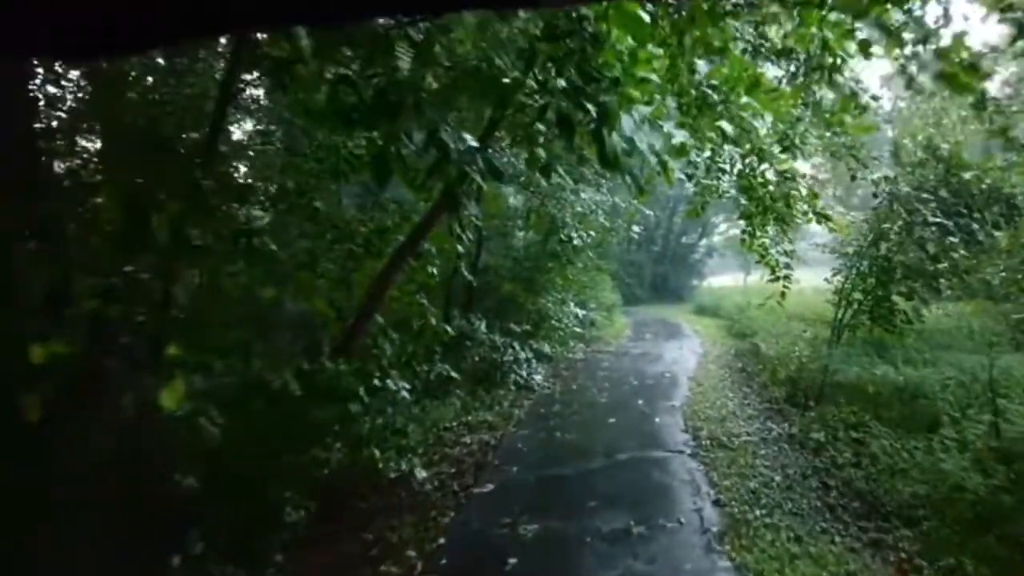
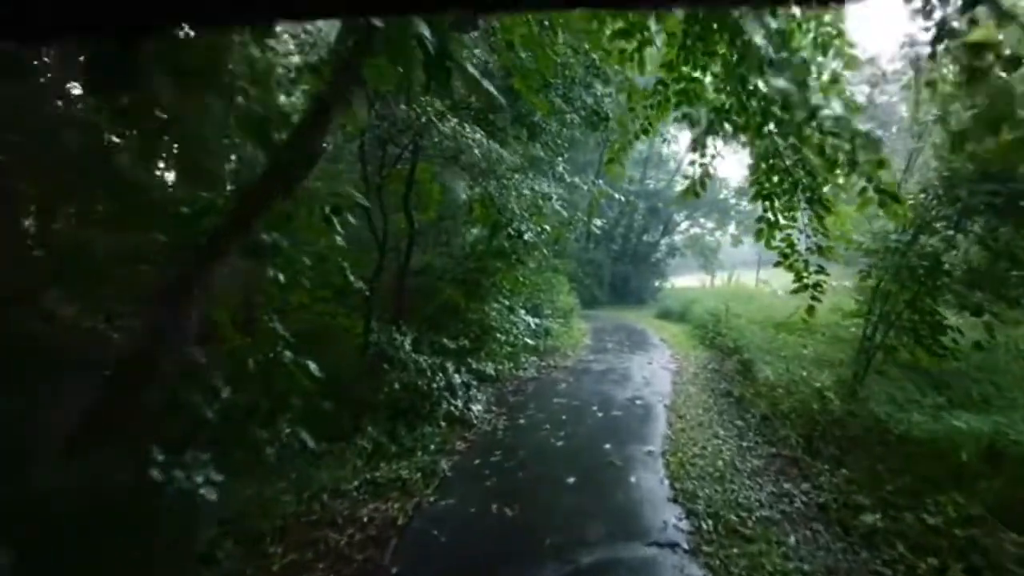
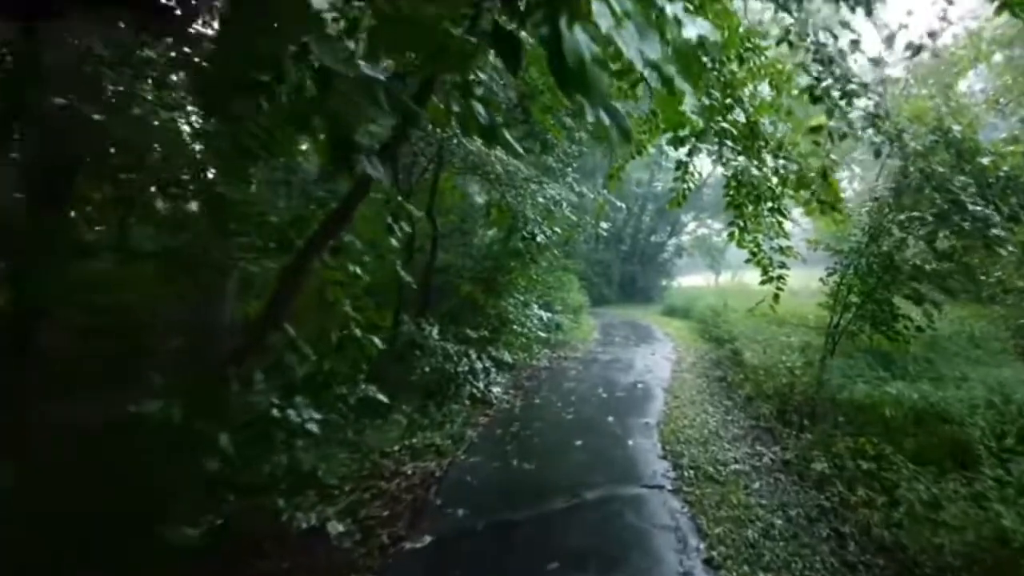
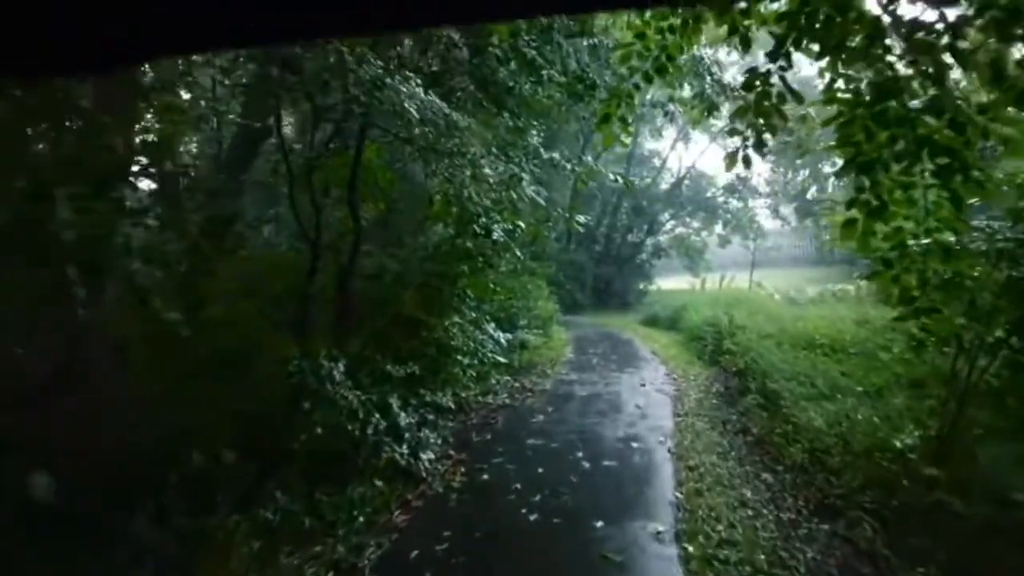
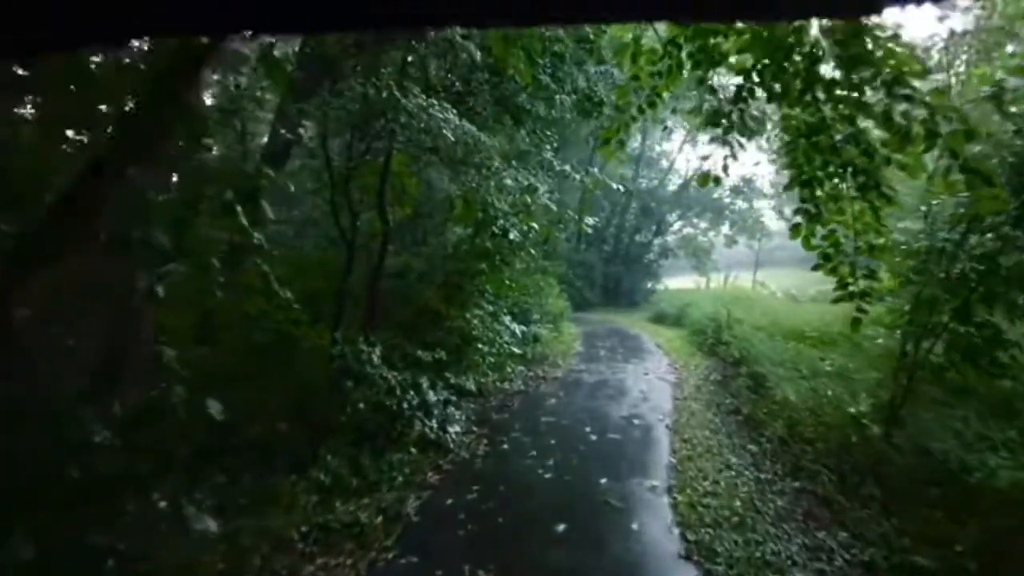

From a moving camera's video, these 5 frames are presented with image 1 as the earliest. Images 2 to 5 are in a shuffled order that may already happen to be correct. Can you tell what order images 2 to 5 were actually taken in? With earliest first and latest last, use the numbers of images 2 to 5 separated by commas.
3, 2, 5, 4
